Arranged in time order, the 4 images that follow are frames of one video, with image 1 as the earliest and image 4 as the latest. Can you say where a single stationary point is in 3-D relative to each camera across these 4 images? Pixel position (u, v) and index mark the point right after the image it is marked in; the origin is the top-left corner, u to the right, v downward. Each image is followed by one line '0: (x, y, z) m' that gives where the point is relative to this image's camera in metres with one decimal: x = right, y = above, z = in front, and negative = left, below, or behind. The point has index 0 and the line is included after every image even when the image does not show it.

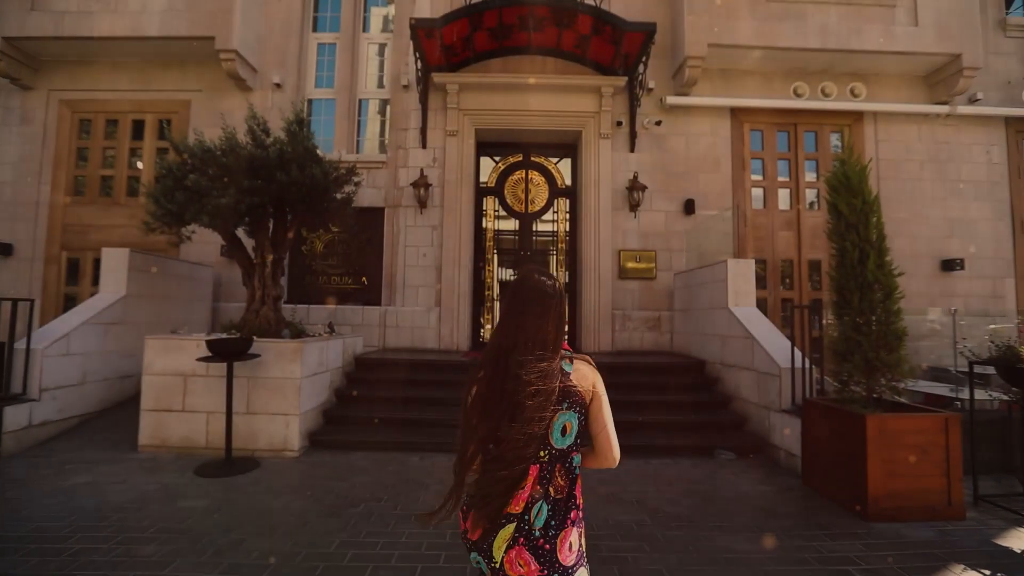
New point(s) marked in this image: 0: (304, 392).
0: (-2.5, -1.2, +5.7) m
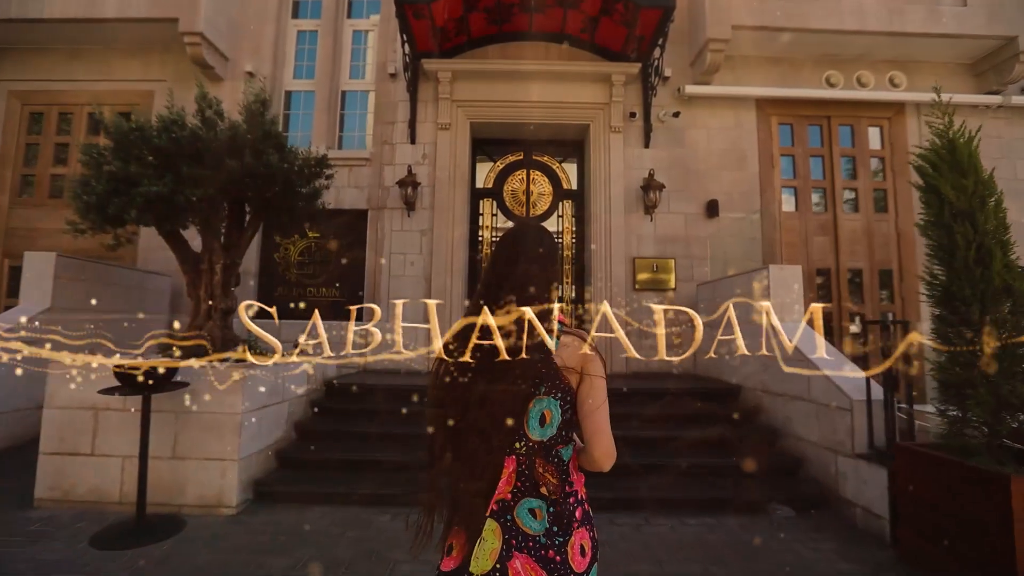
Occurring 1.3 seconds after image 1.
0: (-2.5, -1.4, +4.5) m
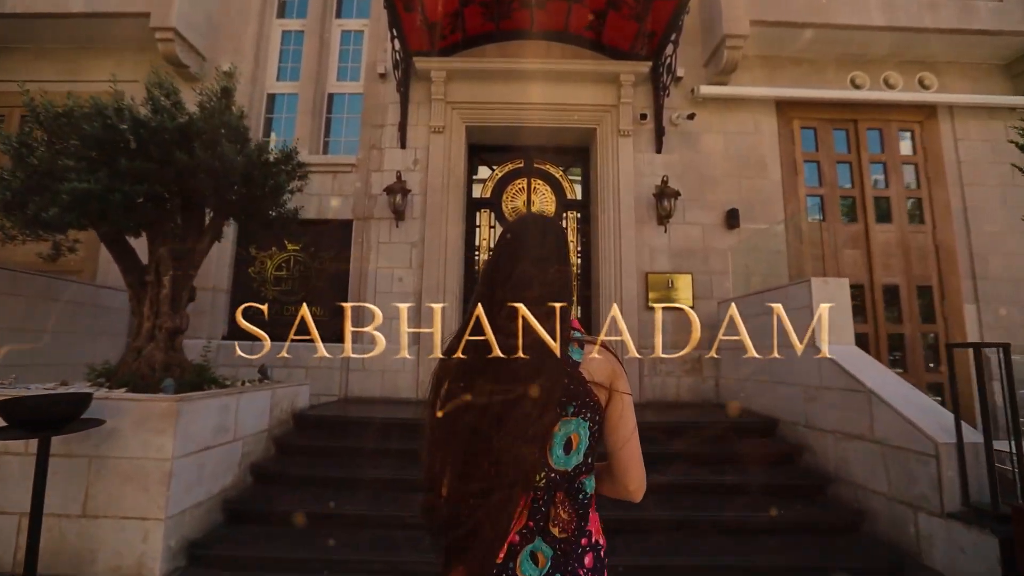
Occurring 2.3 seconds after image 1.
0: (-2.5, -1.5, +3.6) m
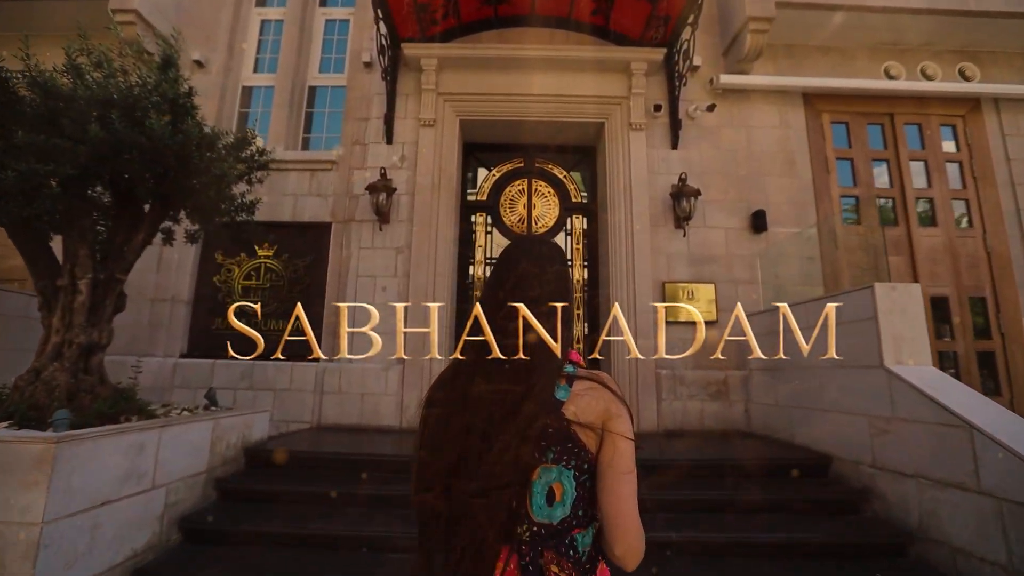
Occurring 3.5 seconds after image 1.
0: (-2.5, -1.5, +2.7) m
